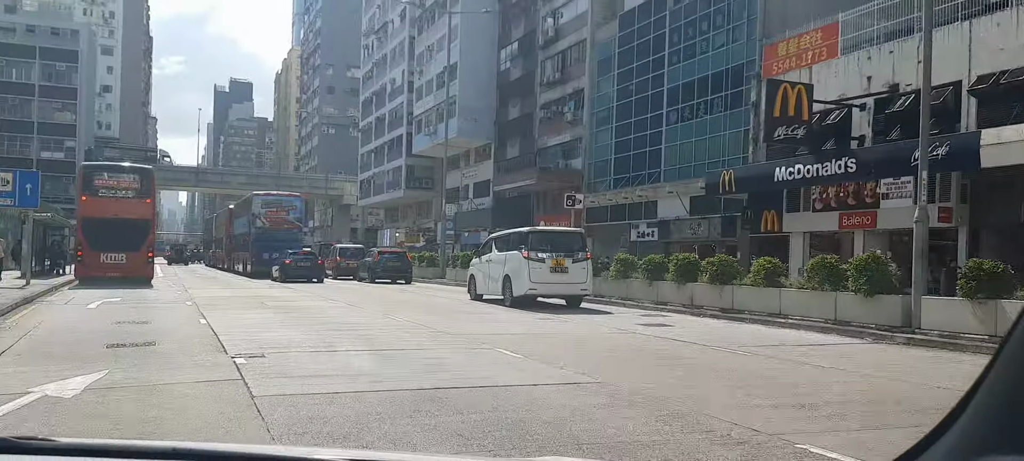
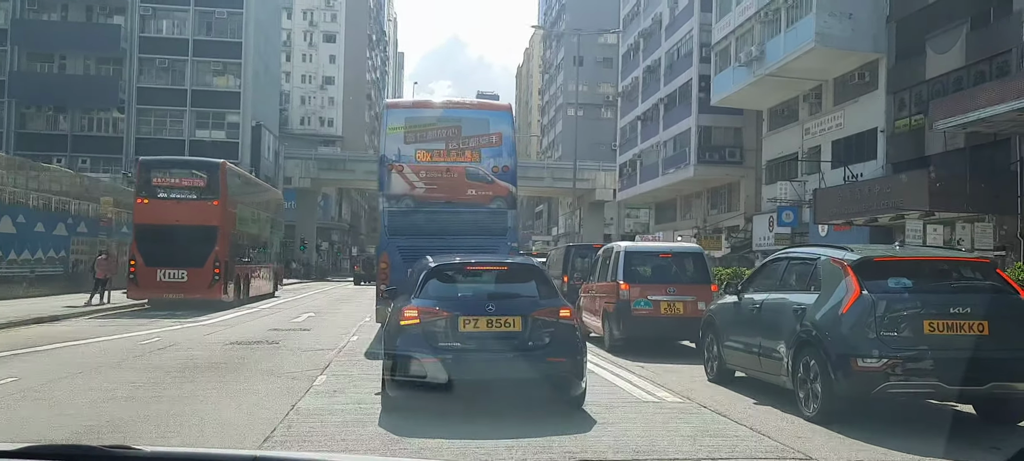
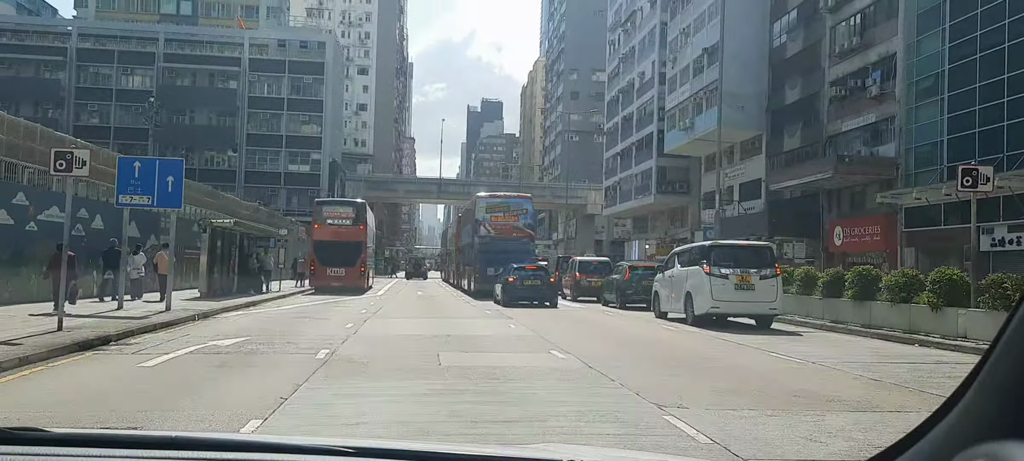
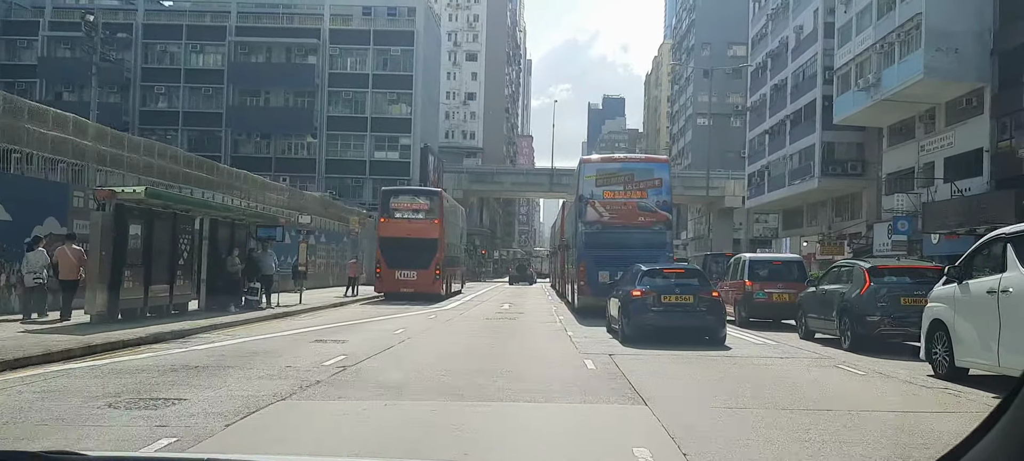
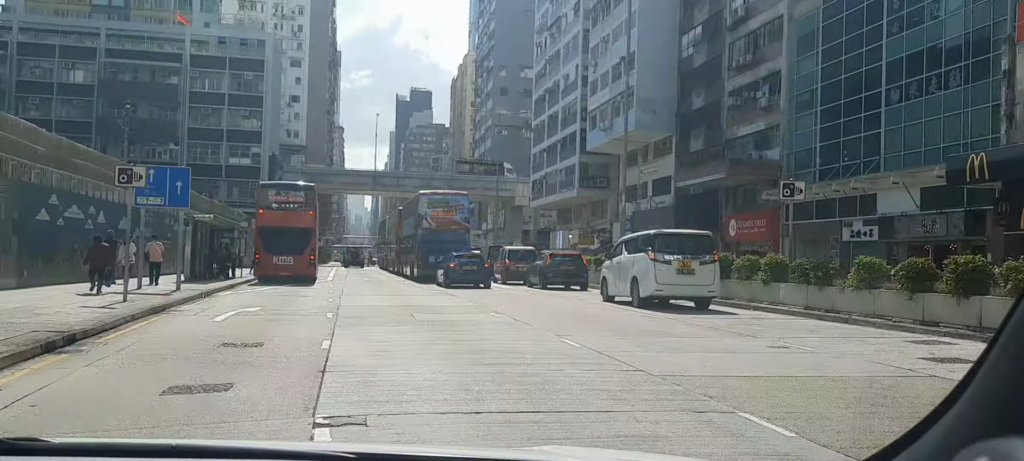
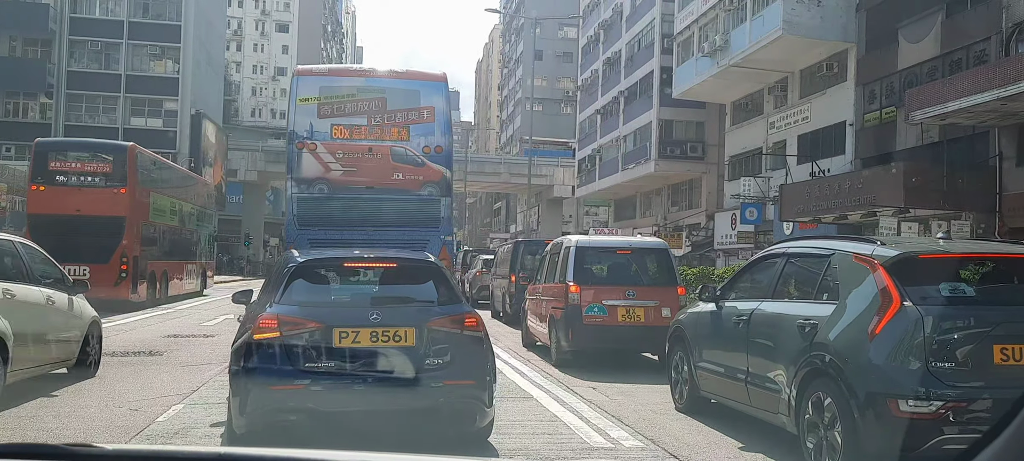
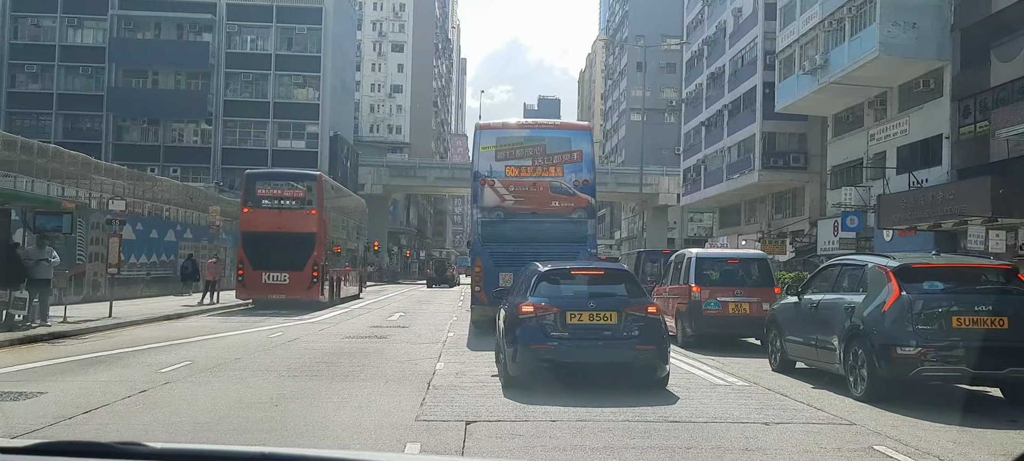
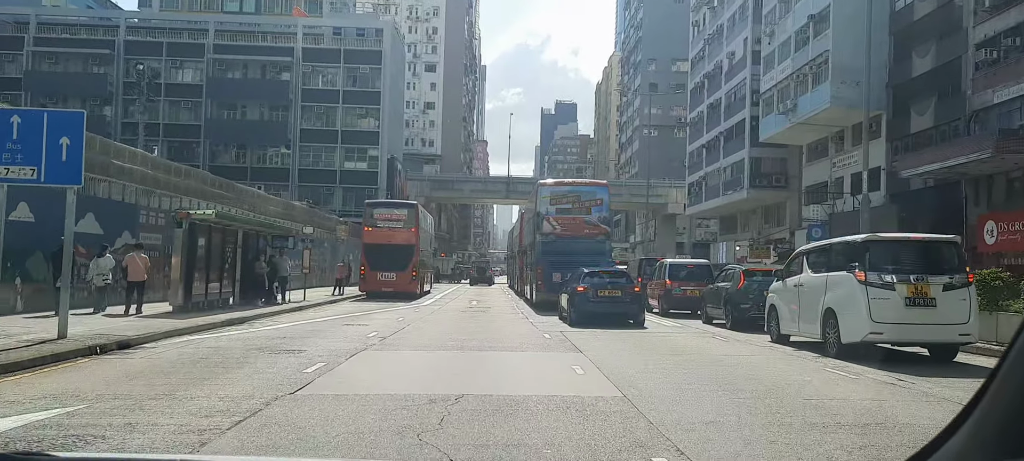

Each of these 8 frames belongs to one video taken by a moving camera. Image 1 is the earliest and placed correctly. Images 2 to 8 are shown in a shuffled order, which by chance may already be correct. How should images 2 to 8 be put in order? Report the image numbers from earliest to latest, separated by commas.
5, 3, 8, 4, 7, 2, 6
